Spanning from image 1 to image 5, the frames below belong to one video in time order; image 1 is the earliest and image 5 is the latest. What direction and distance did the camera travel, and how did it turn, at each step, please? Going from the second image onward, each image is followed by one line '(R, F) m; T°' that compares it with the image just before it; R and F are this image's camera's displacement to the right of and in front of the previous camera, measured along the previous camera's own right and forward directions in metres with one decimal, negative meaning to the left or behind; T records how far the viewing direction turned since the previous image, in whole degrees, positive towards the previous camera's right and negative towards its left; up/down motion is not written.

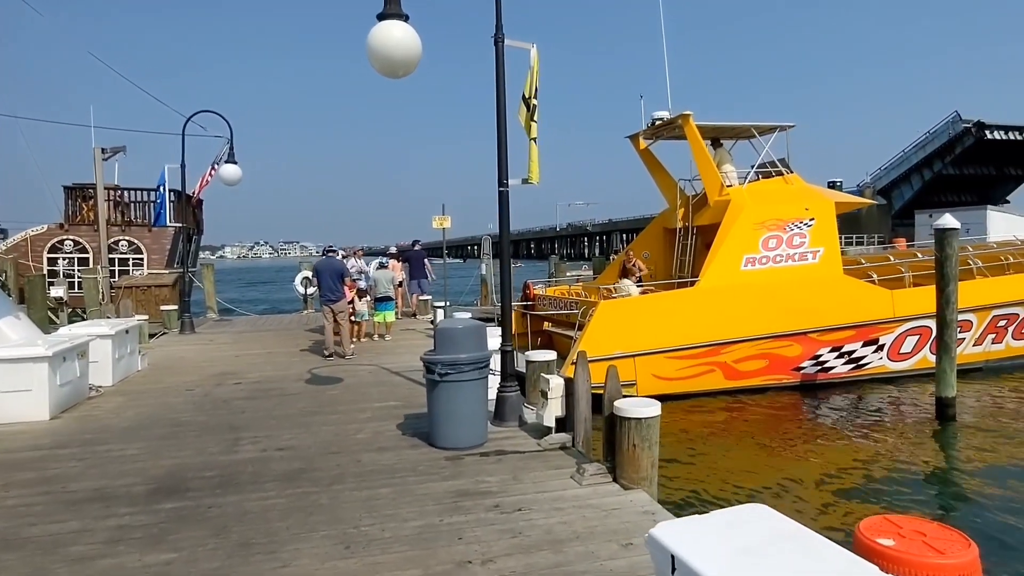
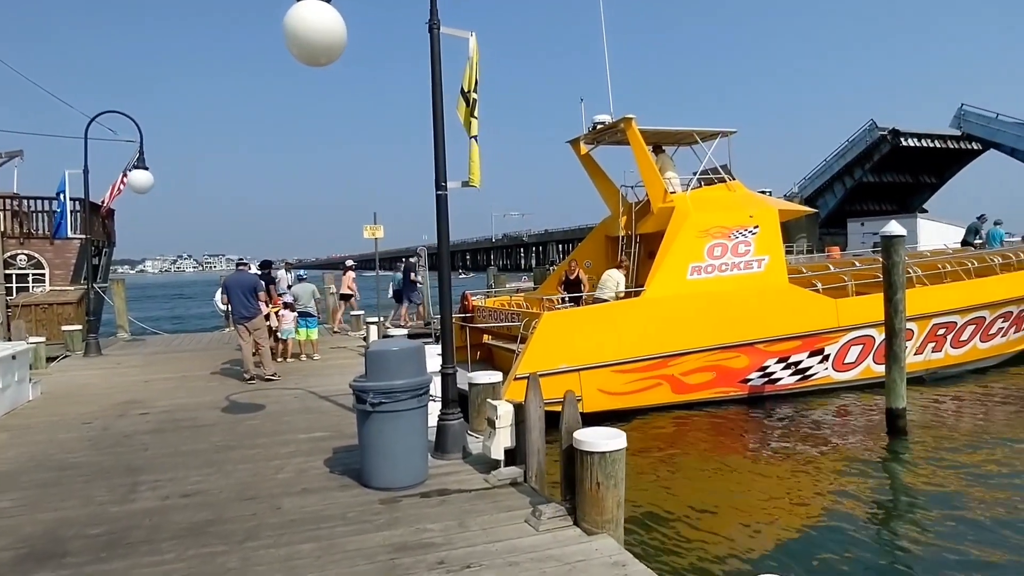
(0.0, +0.5) m; +5°
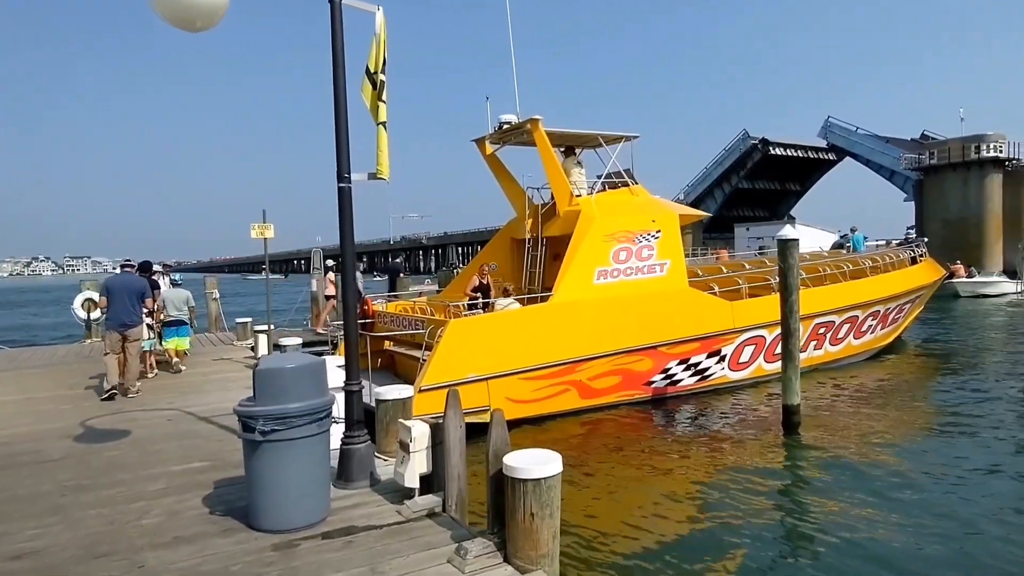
(-0.1, +0.5) m; +8°
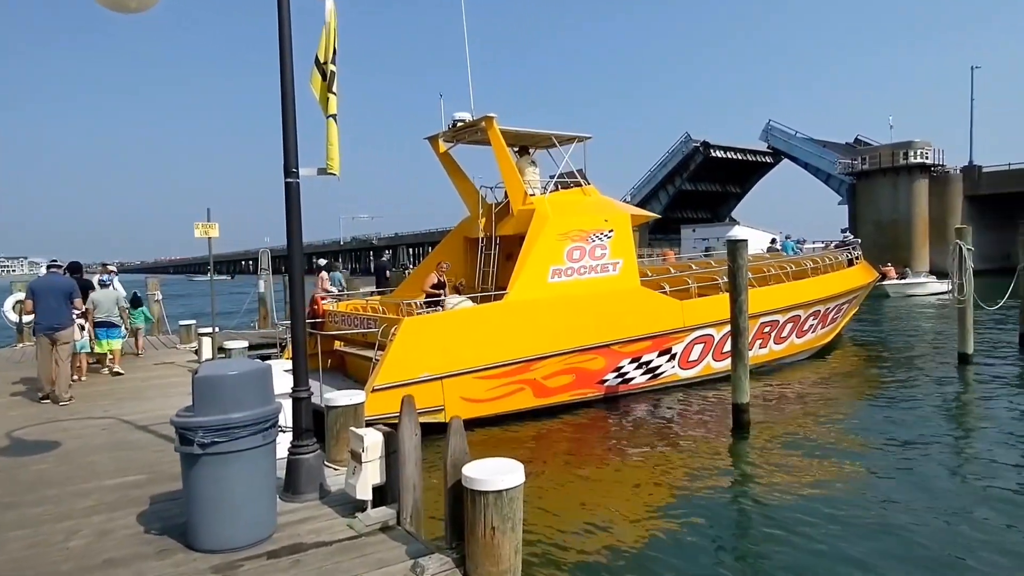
(0.0, +0.1) m; +4°
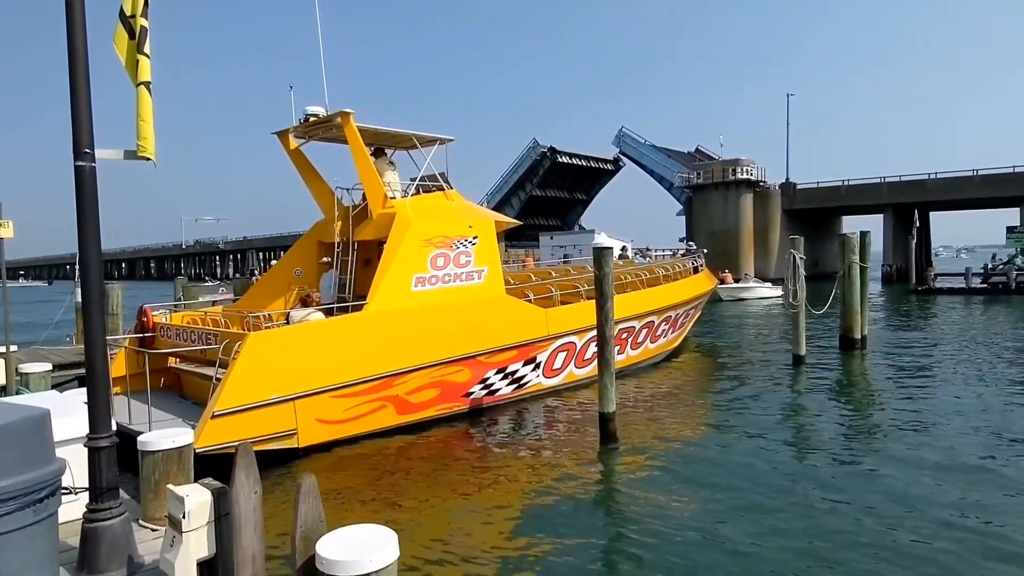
(0.0, +0.6) m; +11°
